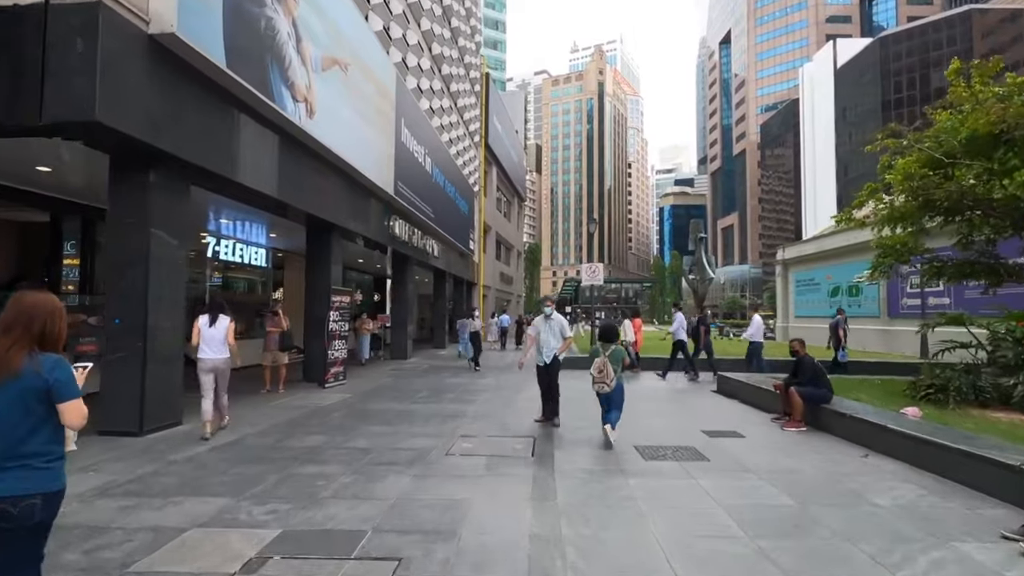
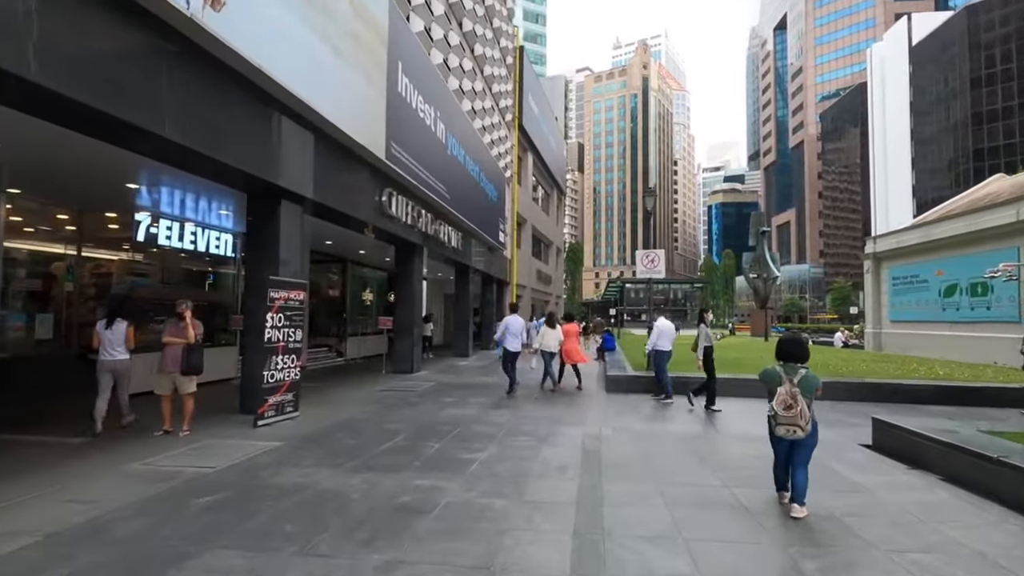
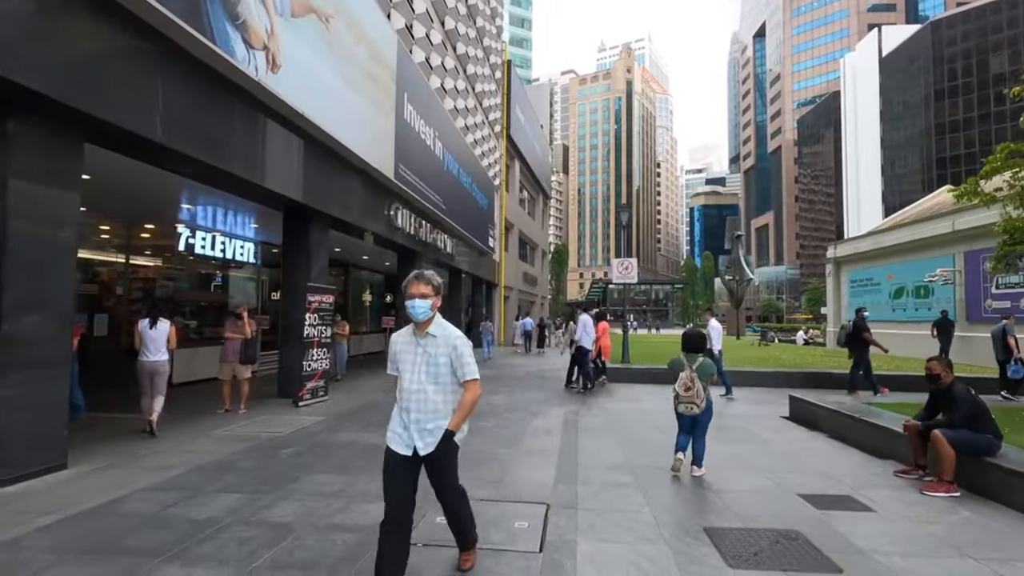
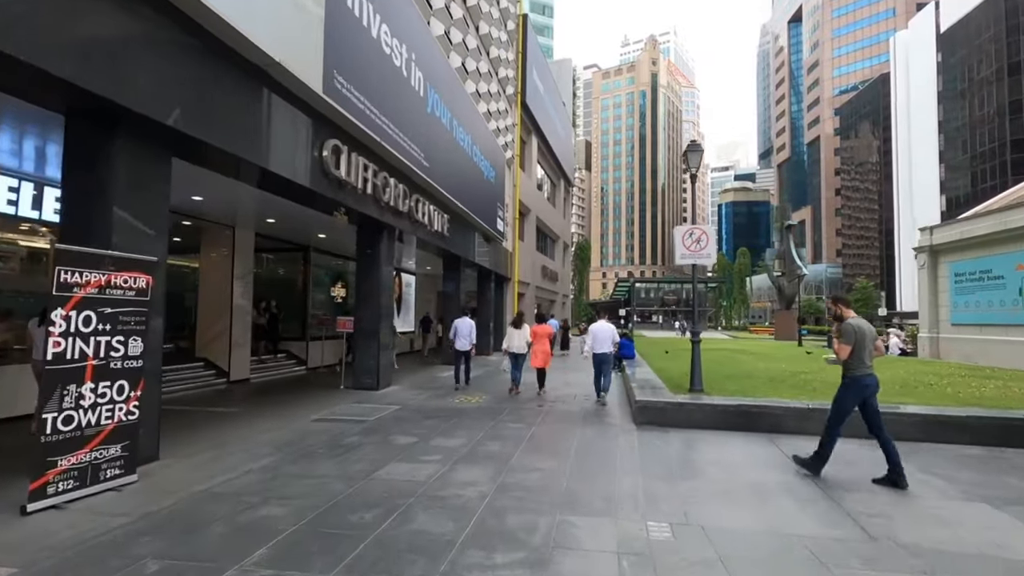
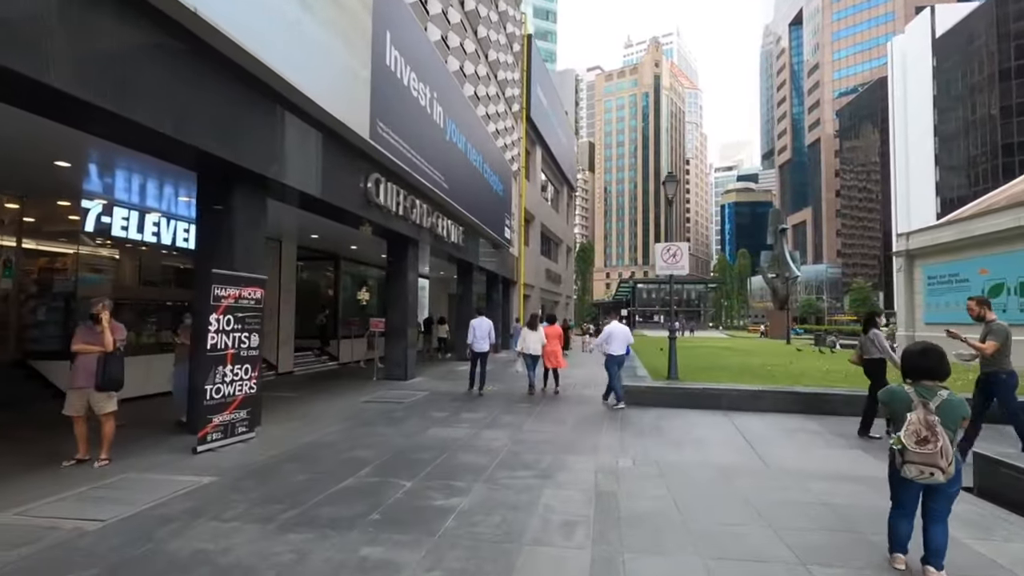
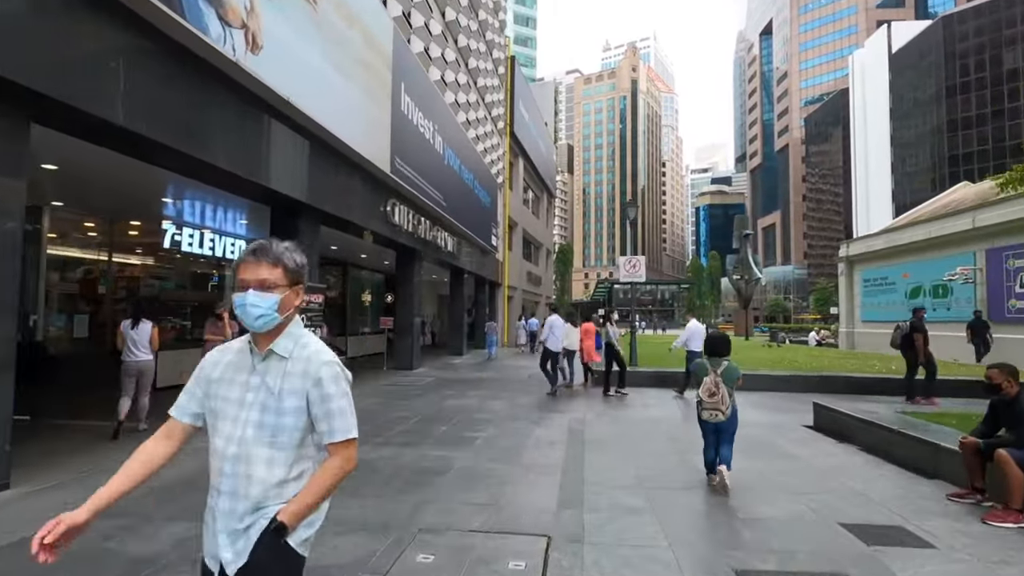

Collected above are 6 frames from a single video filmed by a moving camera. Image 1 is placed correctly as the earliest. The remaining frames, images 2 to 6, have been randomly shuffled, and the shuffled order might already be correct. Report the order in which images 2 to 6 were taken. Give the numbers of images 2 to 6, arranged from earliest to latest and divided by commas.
3, 6, 2, 5, 4
